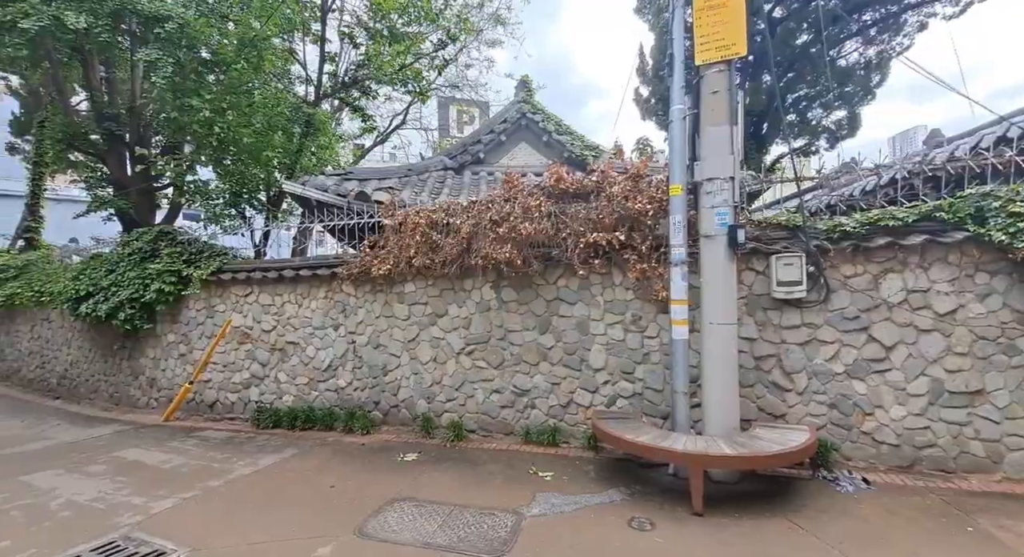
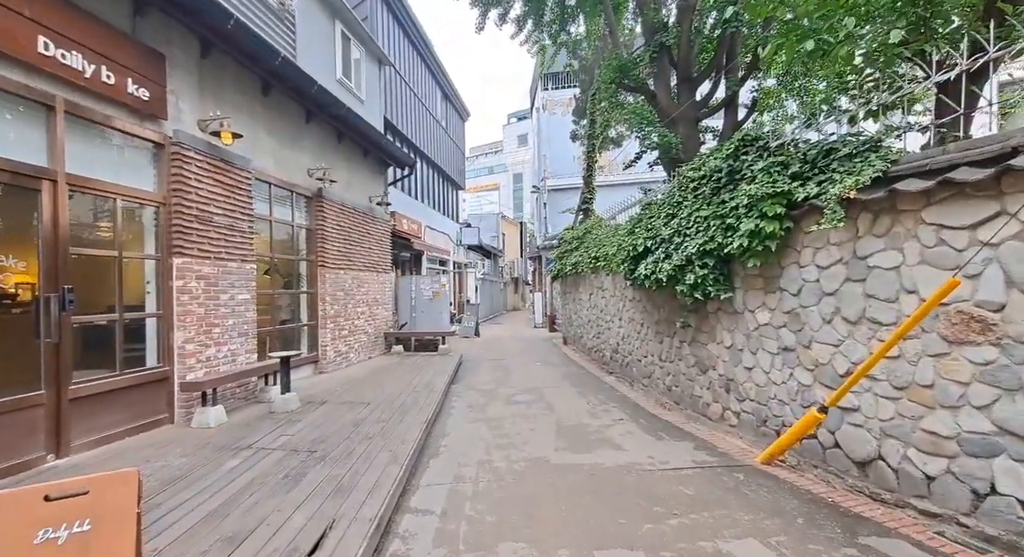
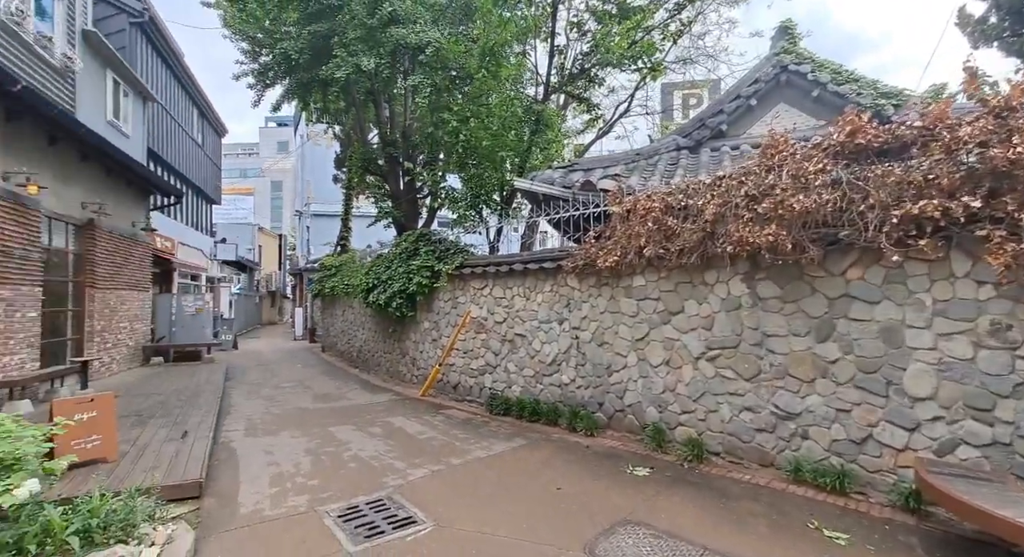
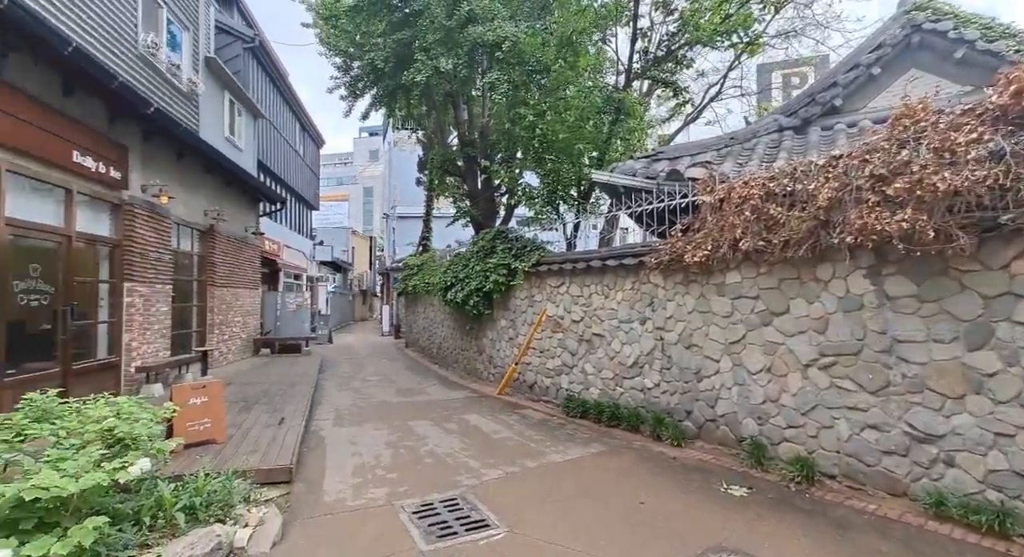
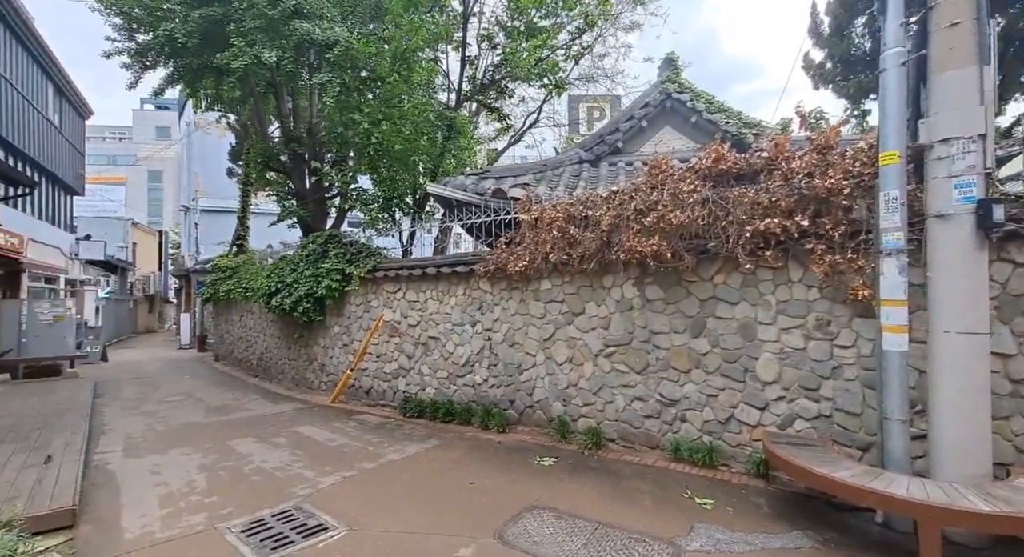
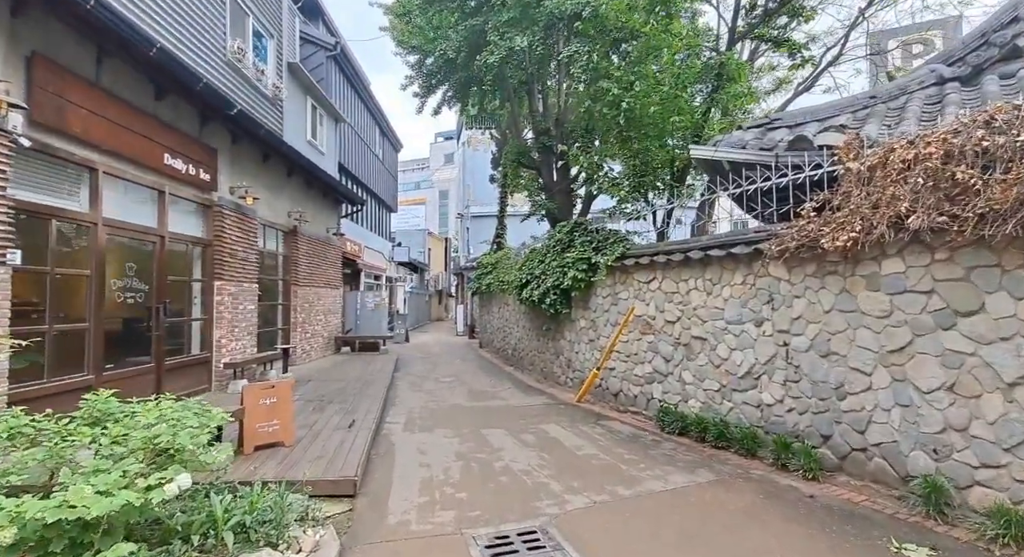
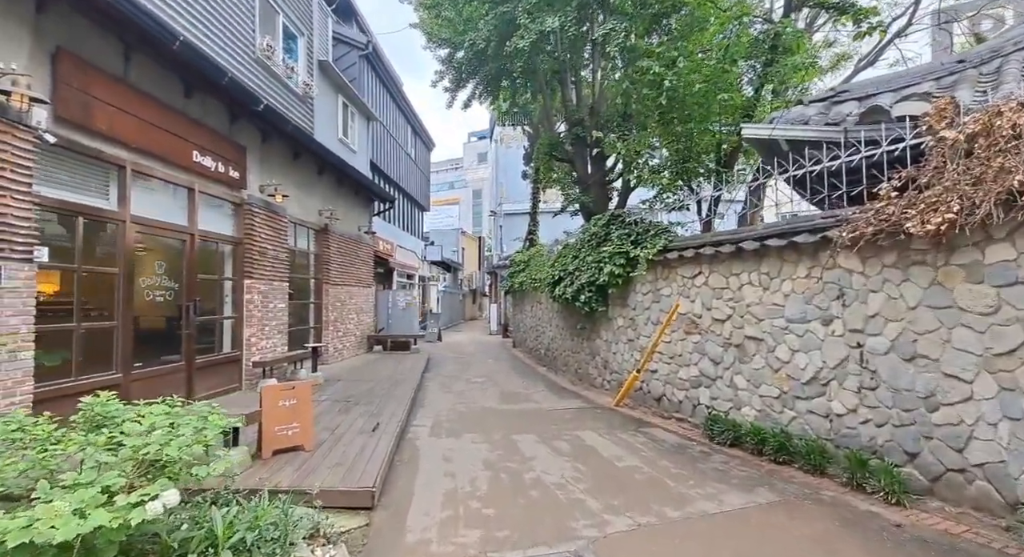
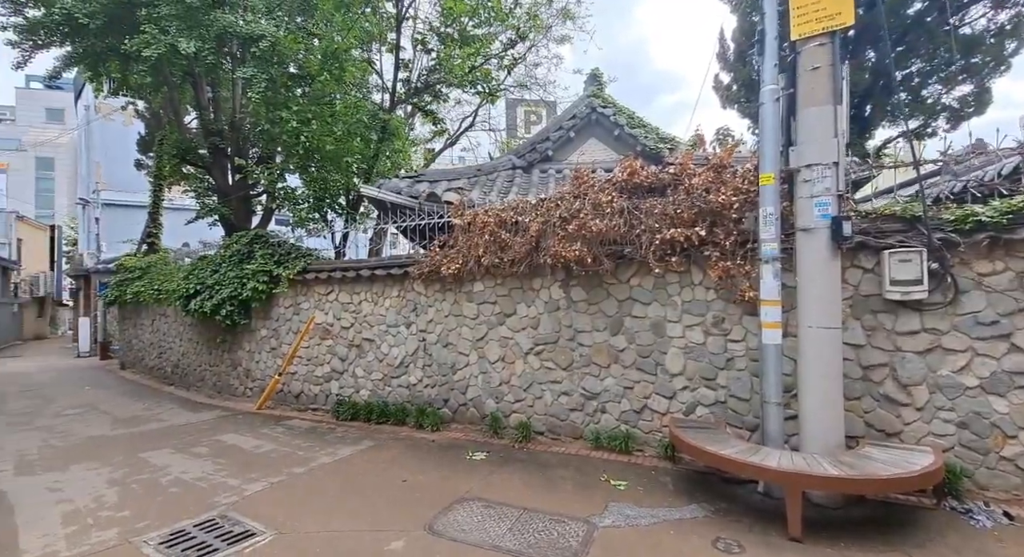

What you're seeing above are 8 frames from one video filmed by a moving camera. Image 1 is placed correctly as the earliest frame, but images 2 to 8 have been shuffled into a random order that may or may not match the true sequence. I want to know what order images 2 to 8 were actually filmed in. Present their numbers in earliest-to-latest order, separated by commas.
8, 5, 3, 4, 6, 7, 2
